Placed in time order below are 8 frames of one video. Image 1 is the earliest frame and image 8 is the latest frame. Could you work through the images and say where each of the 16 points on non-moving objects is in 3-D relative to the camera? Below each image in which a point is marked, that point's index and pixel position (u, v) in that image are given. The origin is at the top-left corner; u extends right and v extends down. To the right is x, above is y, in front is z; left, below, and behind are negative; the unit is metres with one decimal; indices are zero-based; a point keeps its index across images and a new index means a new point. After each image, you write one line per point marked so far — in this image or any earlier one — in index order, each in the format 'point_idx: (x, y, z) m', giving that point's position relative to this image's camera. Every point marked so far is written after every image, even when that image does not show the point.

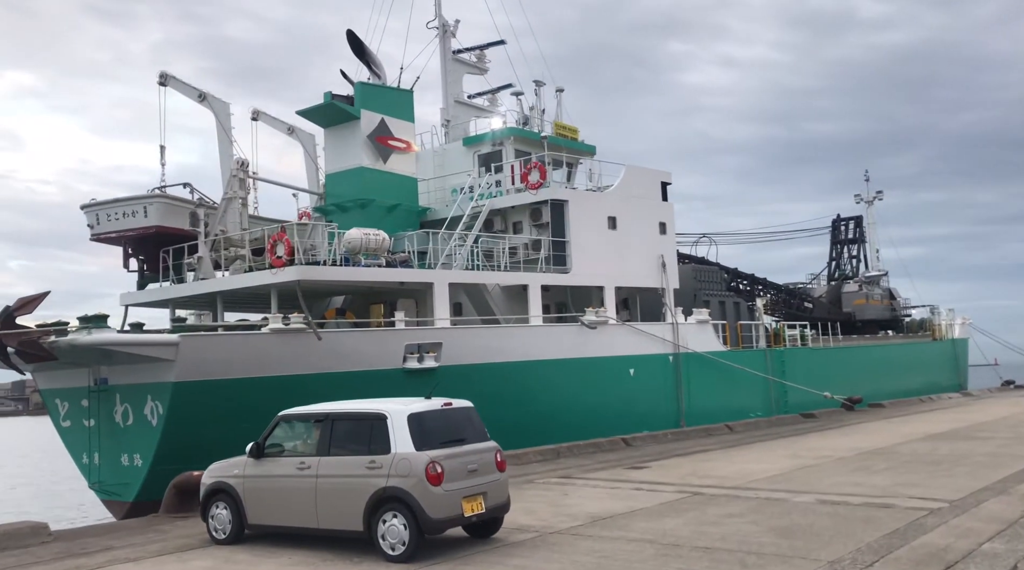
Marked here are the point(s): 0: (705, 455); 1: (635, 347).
0: (+2.6, -2.3, +12.3) m
1: (+2.4, -1.2, +17.1) m
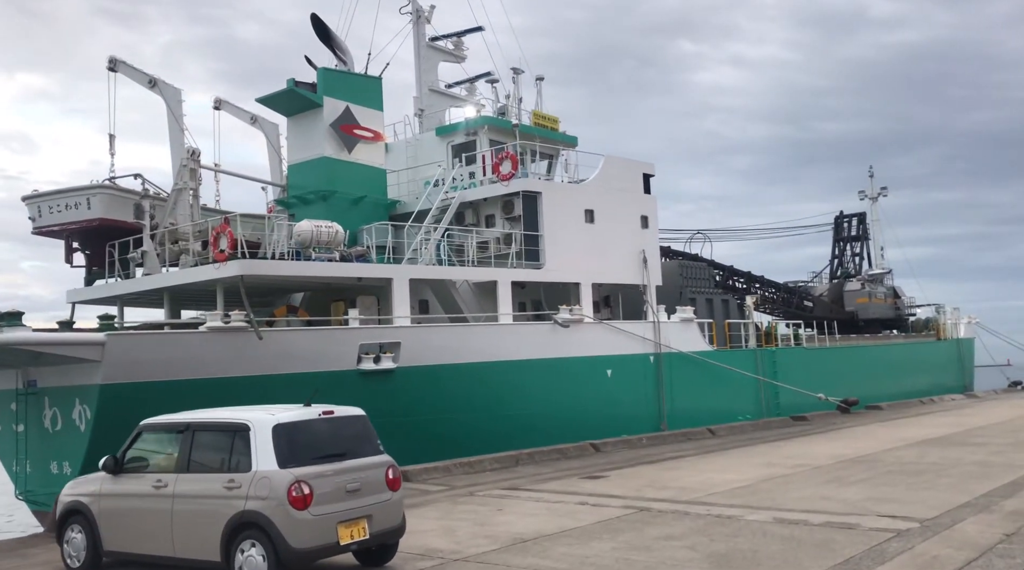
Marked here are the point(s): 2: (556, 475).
0: (+2.1, -2.3, +11.5) m
1: (+1.8, -1.1, +16.2) m
2: (+0.5, -2.1, +10.1) m
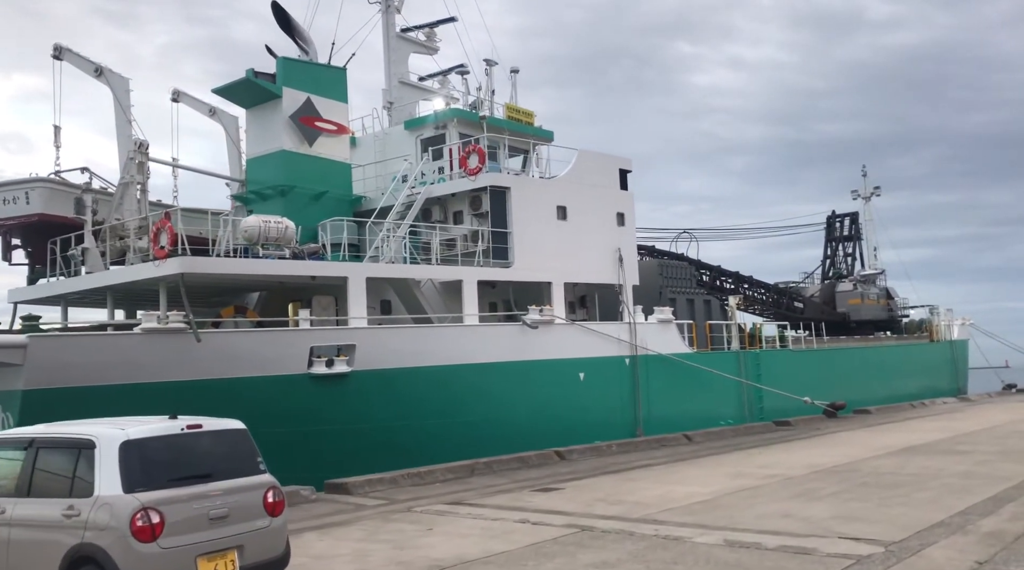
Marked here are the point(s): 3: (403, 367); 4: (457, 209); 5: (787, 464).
0: (+1.5, -2.2, +10.8) m
1: (+1.3, -1.1, +15.6) m
2: (0.0, -2.1, +9.5) m
3: (-1.6, -1.2, +12.9) m
4: (-0.9, +1.3, +15.4) m
5: (+3.3, -2.2, +10.9) m
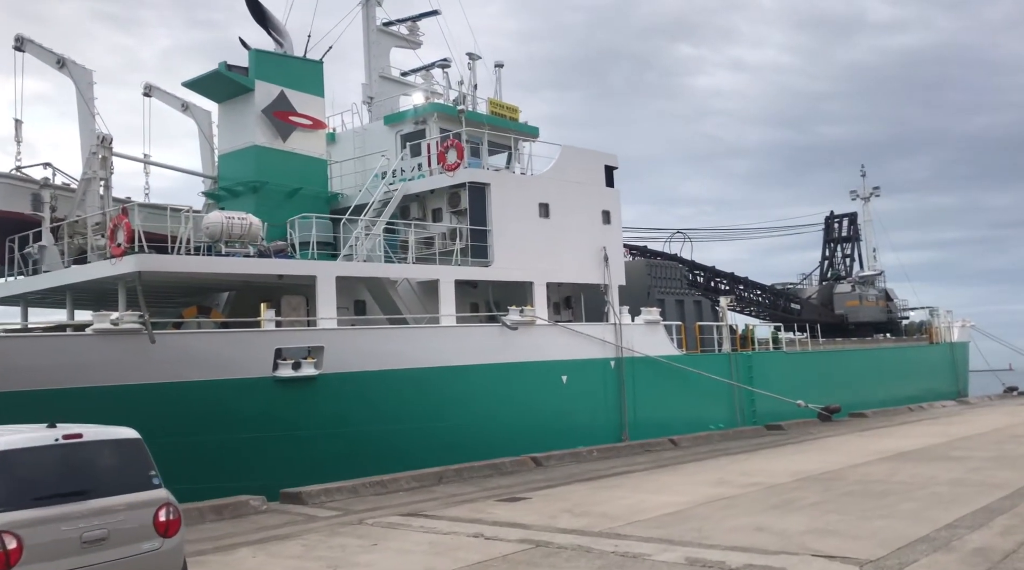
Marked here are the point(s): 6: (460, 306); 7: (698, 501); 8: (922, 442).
0: (+1.2, -2.2, +10.3) m
1: (+1.0, -1.1, +15.1) m
2: (-0.4, -2.1, +9.0) m
3: (-1.9, -1.2, +12.4) m
4: (-1.3, +1.3, +14.9) m
5: (+3.0, -2.1, +10.3) m
6: (-0.9, -0.4, +15.4) m
7: (+1.7, -1.9, +8.0) m
8: (+6.2, -2.4, +13.6) m
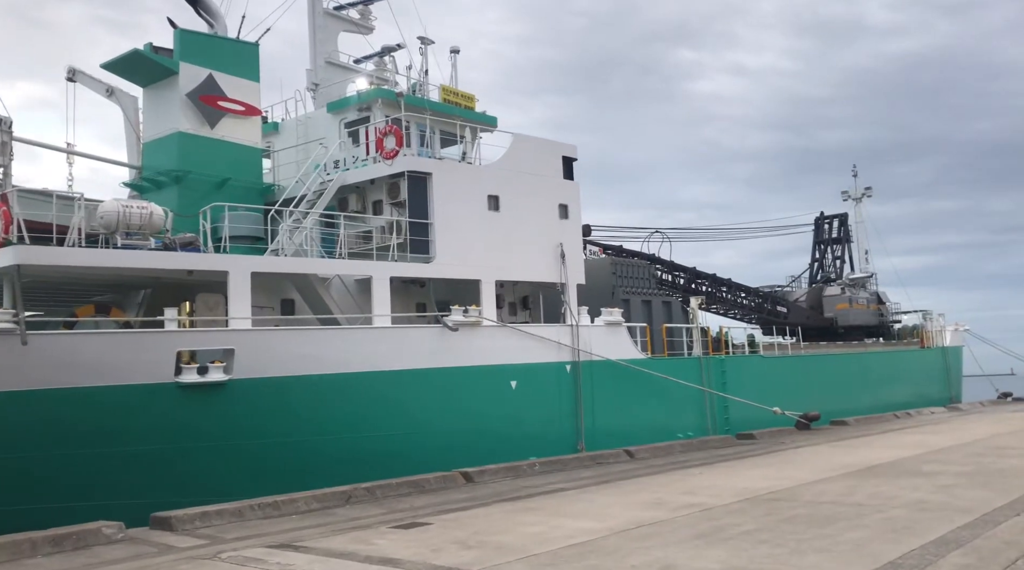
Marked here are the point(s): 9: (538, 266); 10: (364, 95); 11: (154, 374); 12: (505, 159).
0: (+0.4, -2.2, +9.2) m
1: (+0.1, -1.1, +14.0) m
2: (-1.2, -2.1, +7.9) m
3: (-2.8, -1.1, +11.3) m
4: (-2.1, +1.3, +13.9) m
5: (+2.1, -2.1, +9.3) m
6: (-1.8, -0.3, +14.3) m
7: (+0.8, -1.9, +7.0) m
8: (+5.4, -2.3, +12.5) m
9: (+0.4, +0.3, +14.9) m
10: (-2.5, +3.1, +14.8) m
11: (-4.1, -1.0, +10.3) m
12: (-0.1, +2.1, +14.6) m
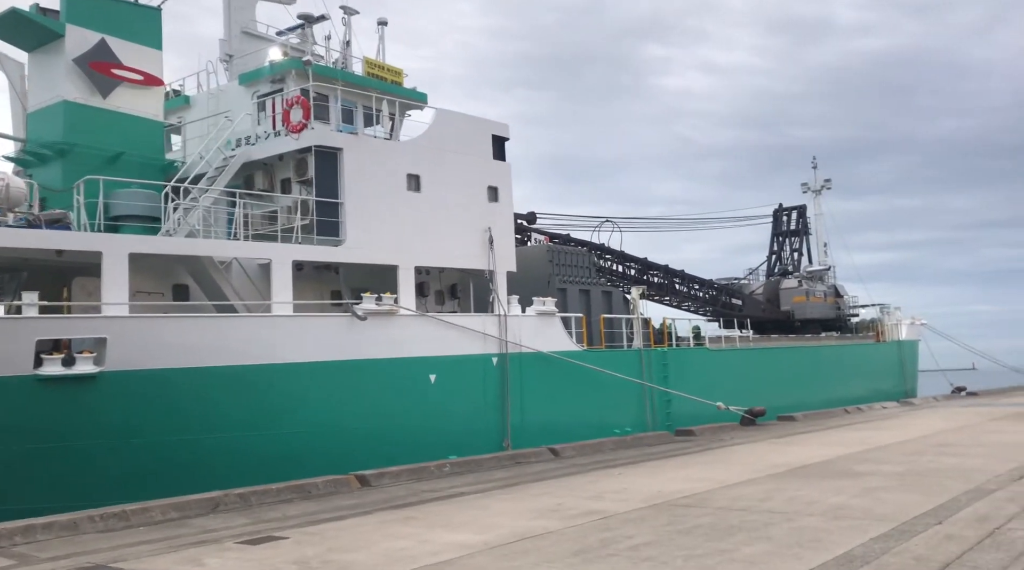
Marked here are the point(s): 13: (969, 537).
0: (-0.7, -2.0, +8.3) m
1: (-1.1, -0.9, +13.0) m
2: (-2.2, -1.9, +6.9) m
3: (-3.9, -0.9, +10.3) m
4: (-3.3, +1.5, +12.8) m
5: (+1.1, -1.9, +8.4) m
6: (-2.9, -0.1, +13.3) m
7: (-0.1, -1.7, +6.0) m
8: (+4.2, -2.2, +11.7) m
9: (-0.8, +0.5, +14.0) m
10: (-3.6, +3.4, +13.8) m
11: (-5.2, -0.8, +9.2) m
12: (-1.3, +2.3, +13.6) m
13: (+2.9, -1.6, +5.7) m
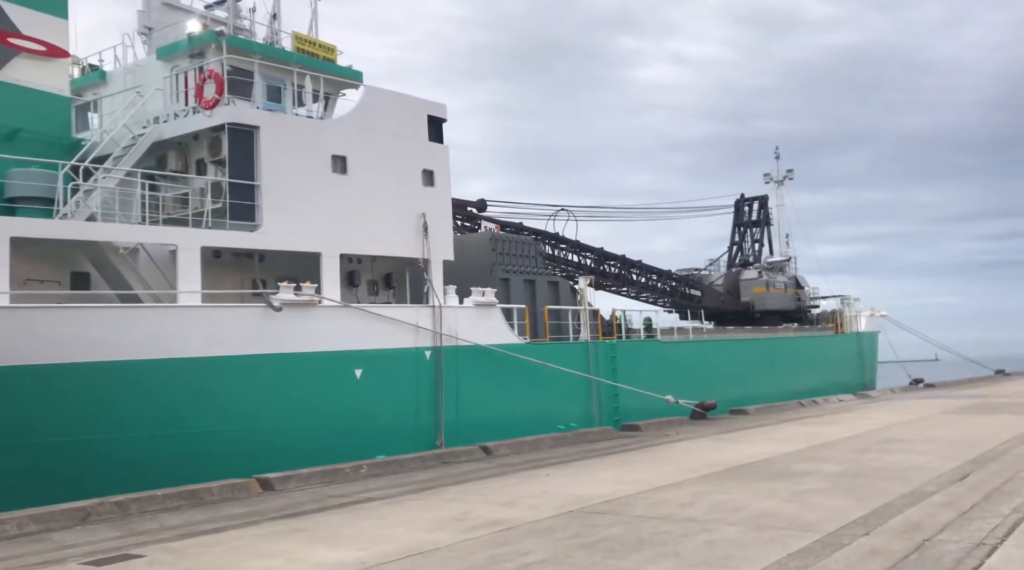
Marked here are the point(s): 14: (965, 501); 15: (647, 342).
0: (-1.5, -1.9, +7.5) m
1: (-2.0, -0.7, +12.3) m
2: (-2.9, -1.8, +6.1) m
3: (-4.7, -0.8, +9.5) m
4: (-4.2, +1.7, +12.0) m
5: (+0.3, -1.8, +7.7) m
6: (-3.9, 0.0, +12.5) m
7: (-0.8, -1.7, +5.3) m
8: (+3.3, -2.0, +11.2) m
9: (-1.7, +0.7, +13.2) m
10: (-4.6, +3.5, +12.9) m
11: (-6.0, -0.7, +8.3) m
12: (-2.3, +2.4, +12.8) m
13: (+2.2, -1.5, +5.1) m
14: (+3.3, -1.6, +6.6) m
15: (+2.8, -1.2, +18.4) m
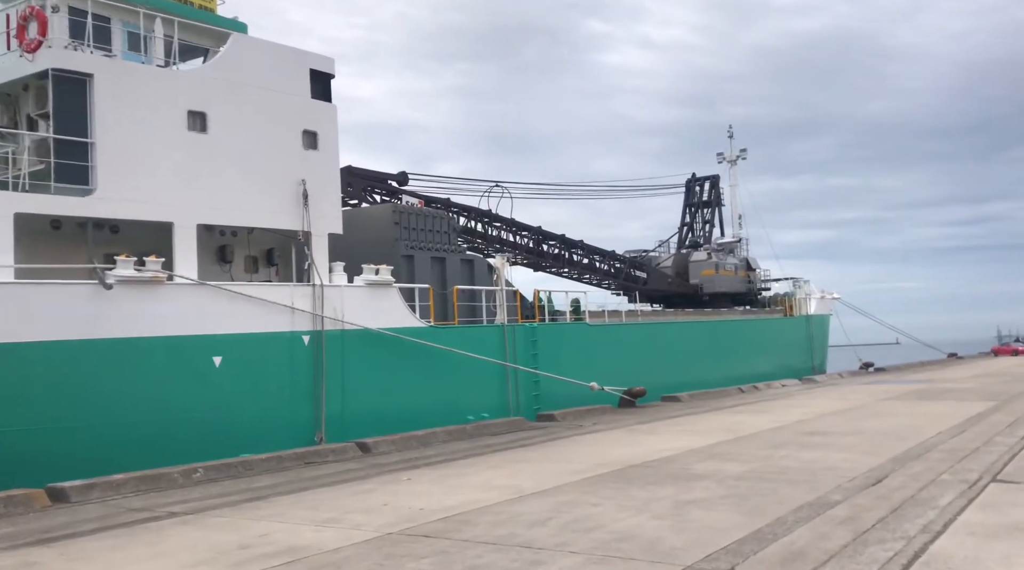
0: (-2.7, -1.7, +6.1) m
1: (-3.4, -0.4, +10.8) m
2: (-4.1, -1.6, +4.6) m
3: (-6.0, -0.5, +7.8) m
4: (-5.6, +2.0, +10.4) m
5: (-0.9, -1.6, +6.3) m
6: (-5.3, +0.3, +10.9) m
7: (-2.0, -1.5, +3.9) m
8: (+2.0, -1.7, +9.9) m
9: (-3.2, +1.0, +11.7) m
10: (-6.0, +3.8, +11.2) m
11: (-7.2, -0.4, +6.7) m
12: (-3.7, +2.7, +11.2) m
13: (+1.1, -1.3, +3.8) m
14: (+2.1, -1.4, +5.2) m
15: (+1.1, -0.8, +17.1) m
